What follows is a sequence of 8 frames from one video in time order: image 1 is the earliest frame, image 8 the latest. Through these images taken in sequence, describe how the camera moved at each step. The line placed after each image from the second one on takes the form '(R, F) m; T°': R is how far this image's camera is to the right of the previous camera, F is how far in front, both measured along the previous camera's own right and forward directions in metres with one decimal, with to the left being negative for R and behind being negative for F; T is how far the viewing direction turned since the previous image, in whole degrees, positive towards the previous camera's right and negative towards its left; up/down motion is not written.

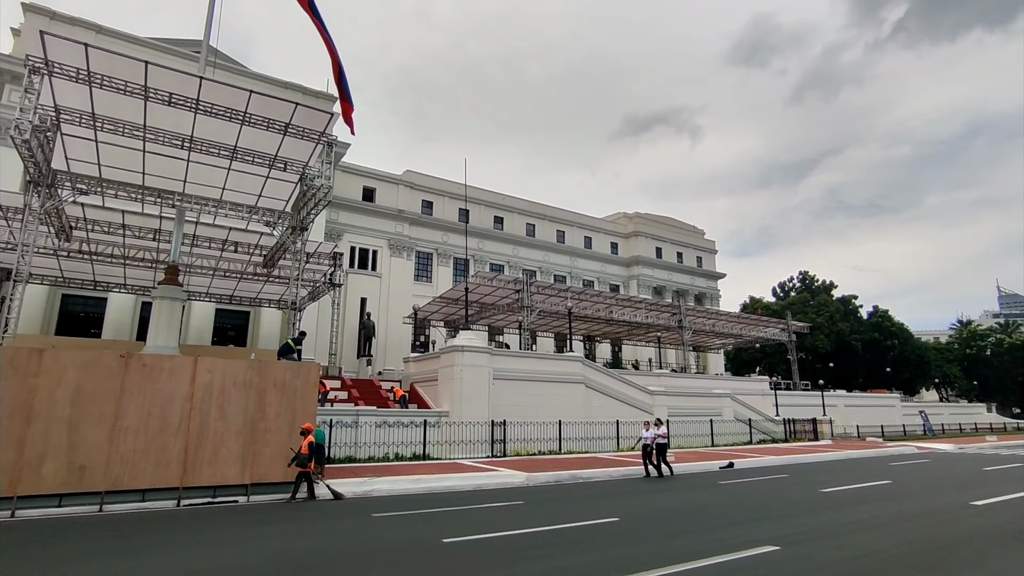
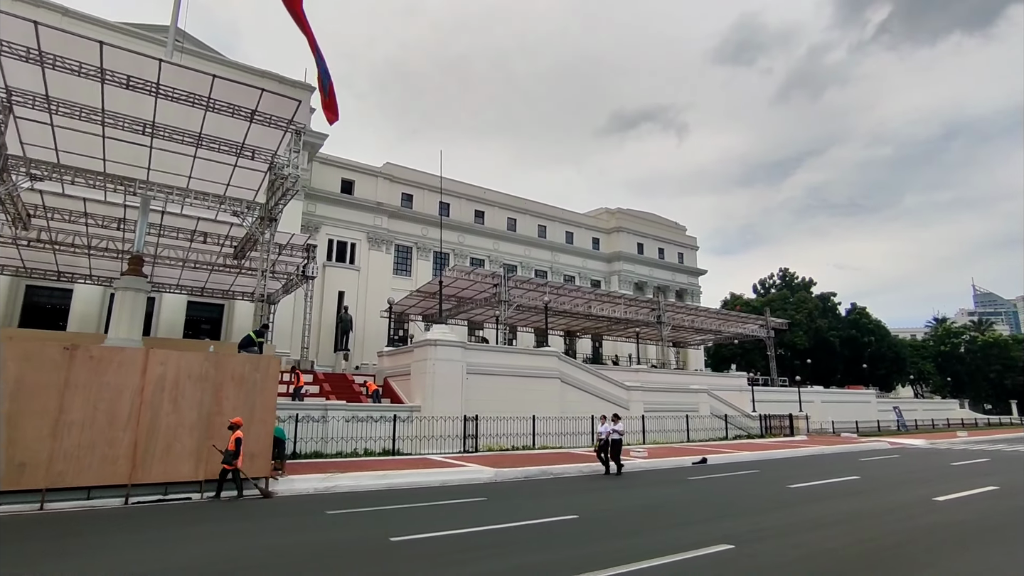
(+0.4, +0.3) m; +1°
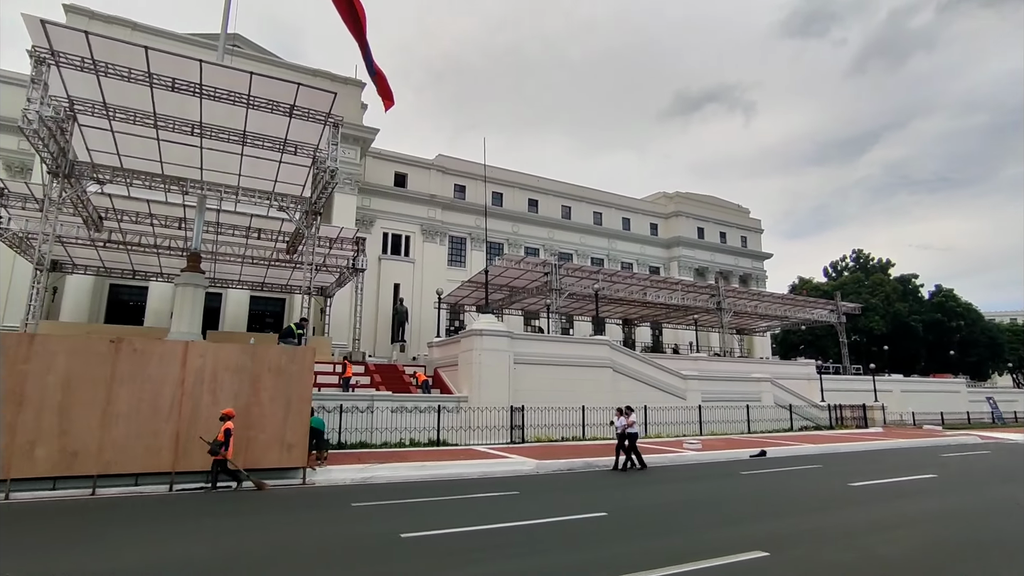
(+0.7, +0.5) m; -6°
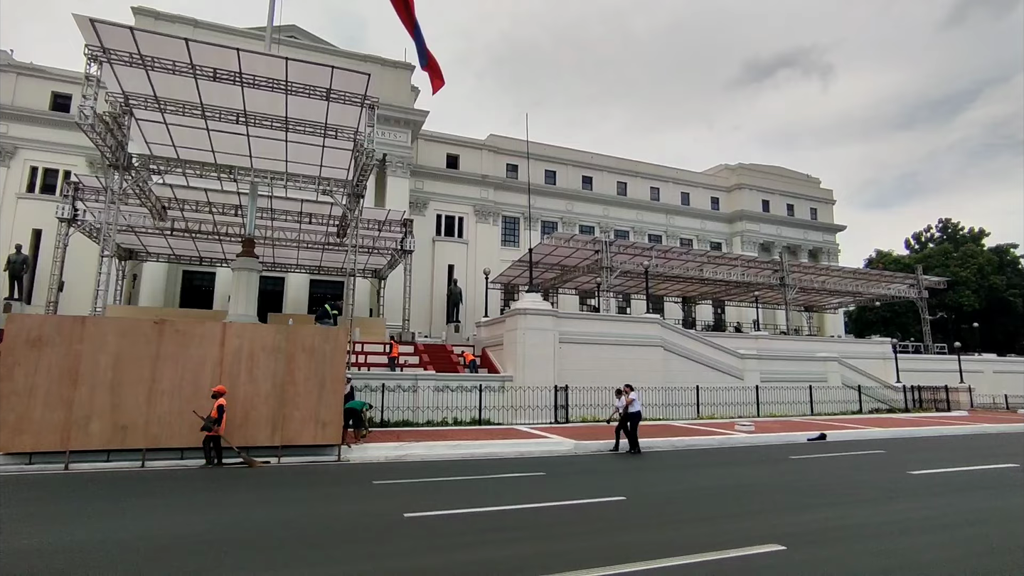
(+0.8, +0.4) m; -6°
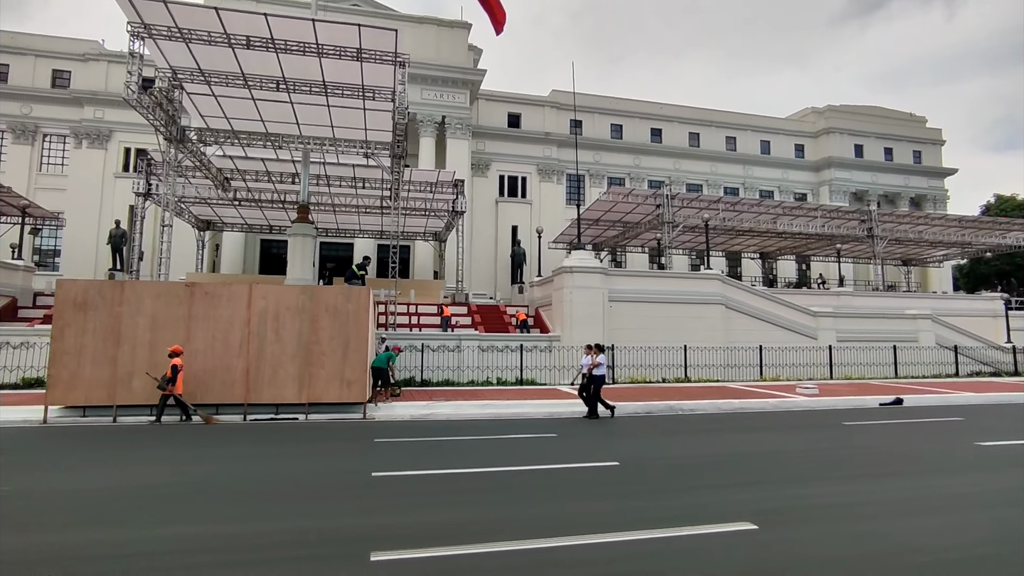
(+1.4, +0.6) m; -8°
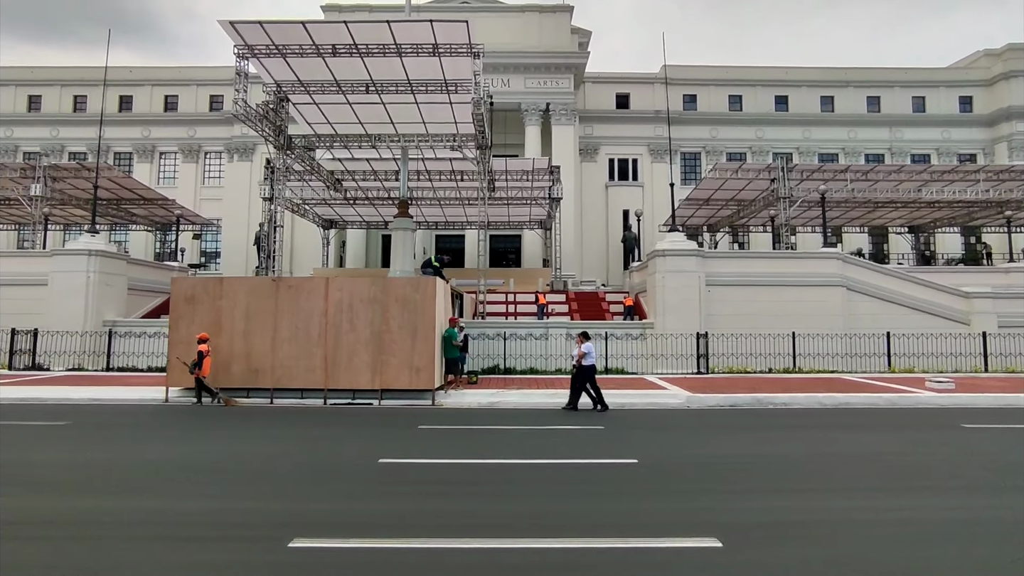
(+1.6, +0.4) m; -13°
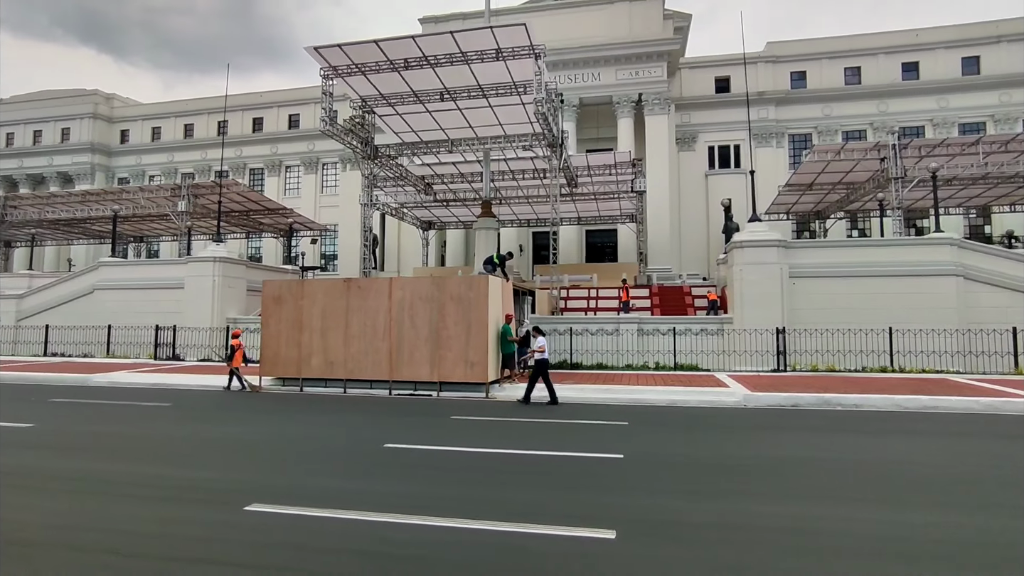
(+1.7, -0.2) m; -12°
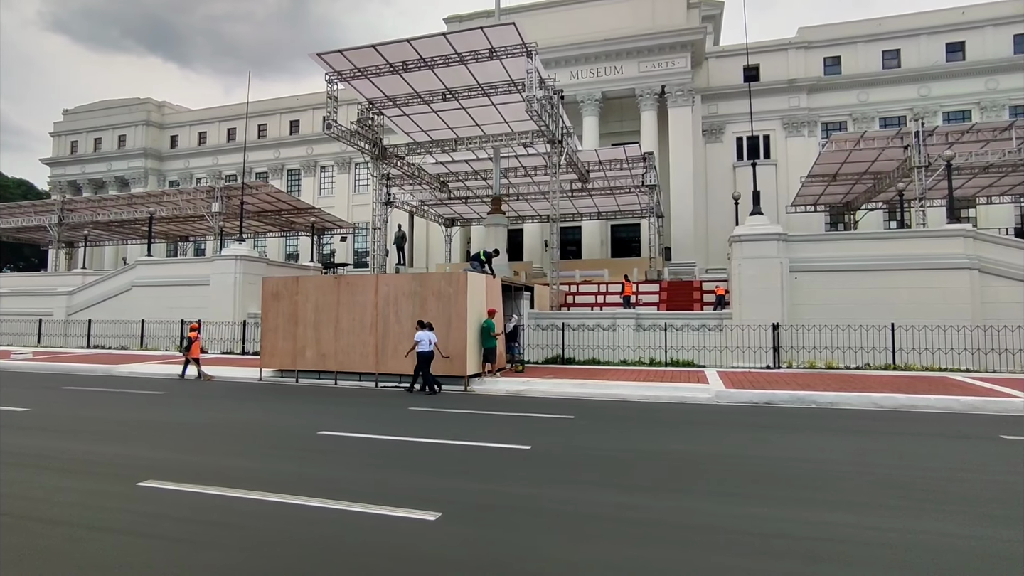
(+1.8, -0.2) m; -5°
